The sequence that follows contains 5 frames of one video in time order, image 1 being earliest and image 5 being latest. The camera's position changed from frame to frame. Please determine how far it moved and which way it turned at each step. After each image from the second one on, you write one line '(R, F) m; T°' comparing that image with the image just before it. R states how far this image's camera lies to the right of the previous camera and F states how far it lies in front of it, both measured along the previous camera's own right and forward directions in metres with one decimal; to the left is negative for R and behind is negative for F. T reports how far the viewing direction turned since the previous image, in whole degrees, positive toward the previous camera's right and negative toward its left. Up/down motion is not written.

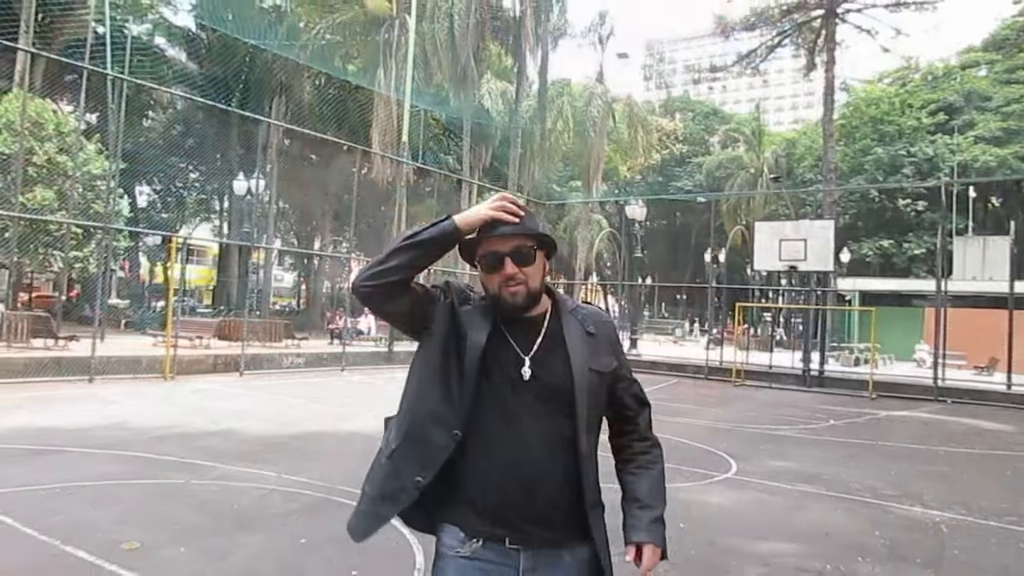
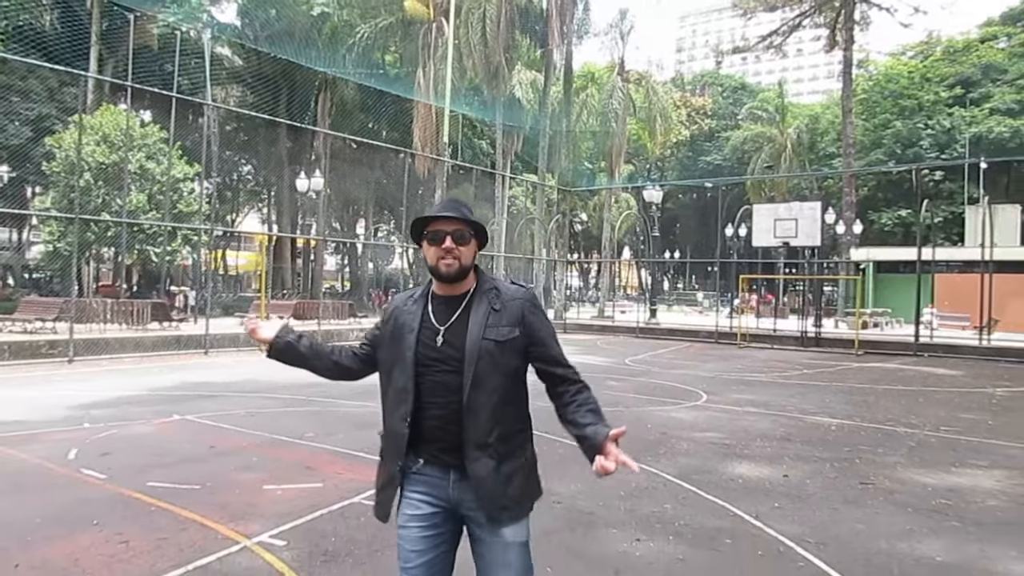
(+0.1, -2.5) m; -3°
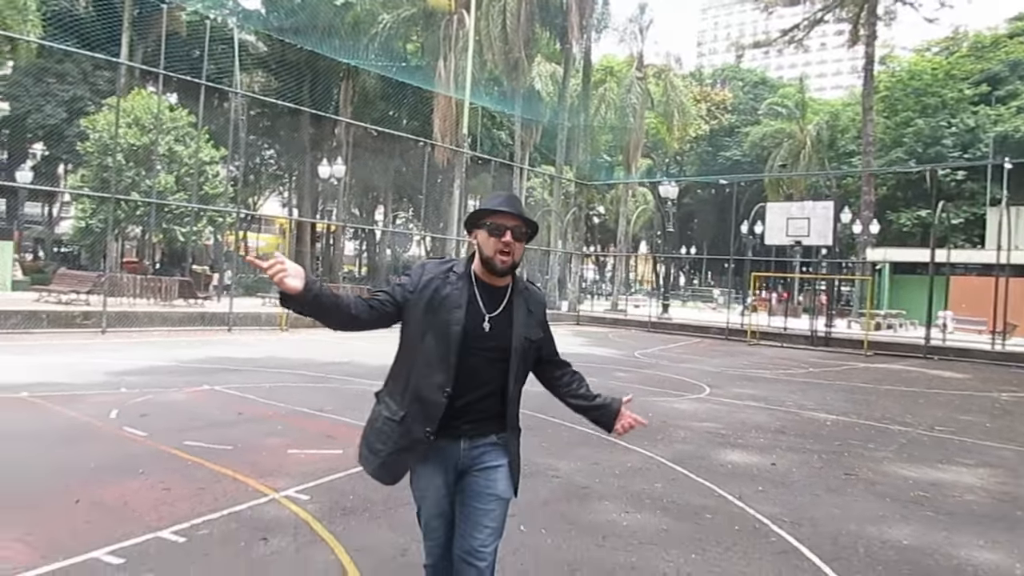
(0.0, -0.4) m; -1°
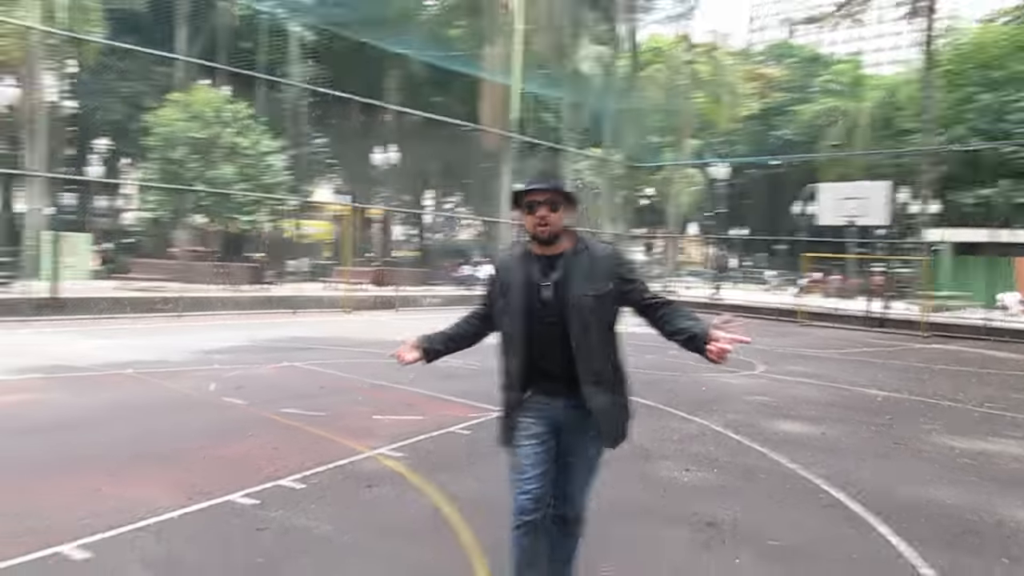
(-0.1, -0.4) m; -4°
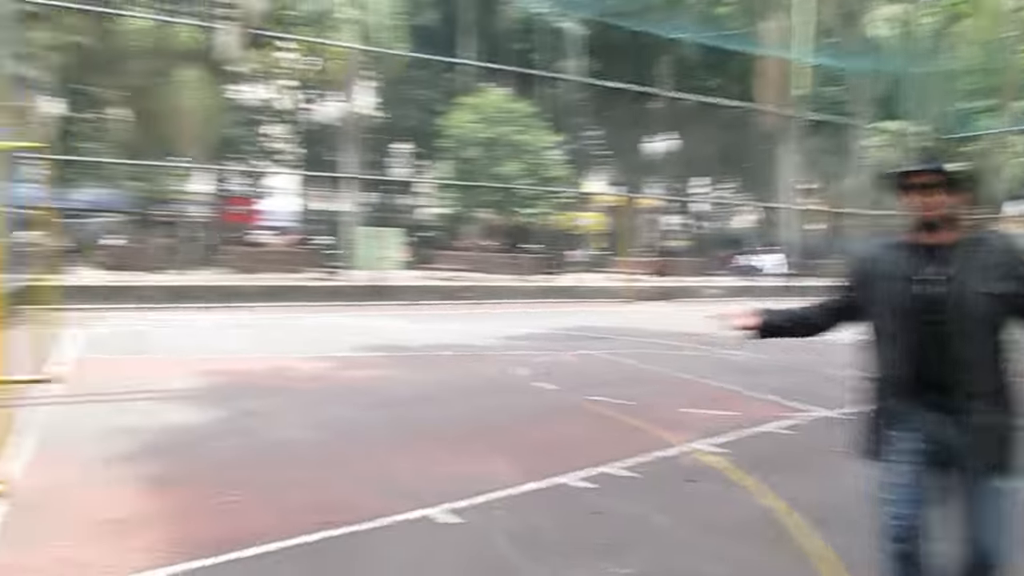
(-0.3, 0.0) m; -20°
